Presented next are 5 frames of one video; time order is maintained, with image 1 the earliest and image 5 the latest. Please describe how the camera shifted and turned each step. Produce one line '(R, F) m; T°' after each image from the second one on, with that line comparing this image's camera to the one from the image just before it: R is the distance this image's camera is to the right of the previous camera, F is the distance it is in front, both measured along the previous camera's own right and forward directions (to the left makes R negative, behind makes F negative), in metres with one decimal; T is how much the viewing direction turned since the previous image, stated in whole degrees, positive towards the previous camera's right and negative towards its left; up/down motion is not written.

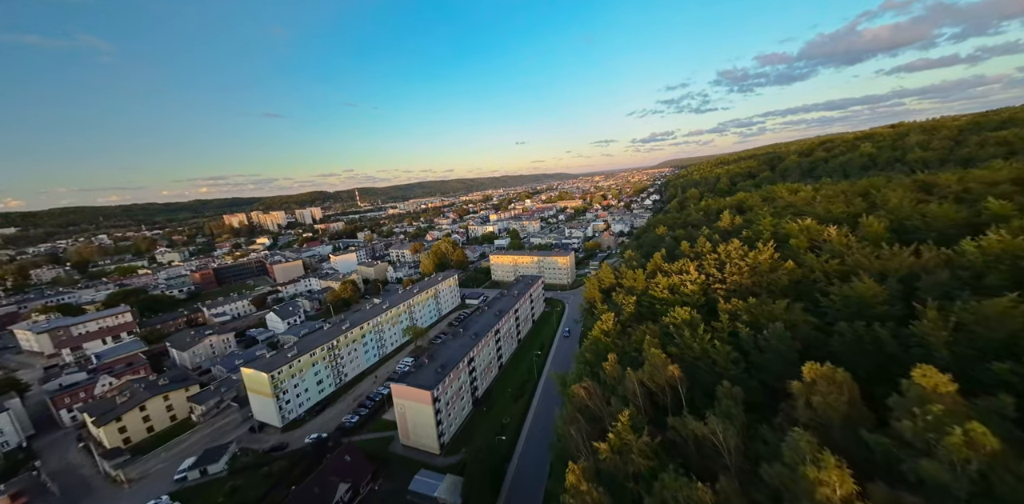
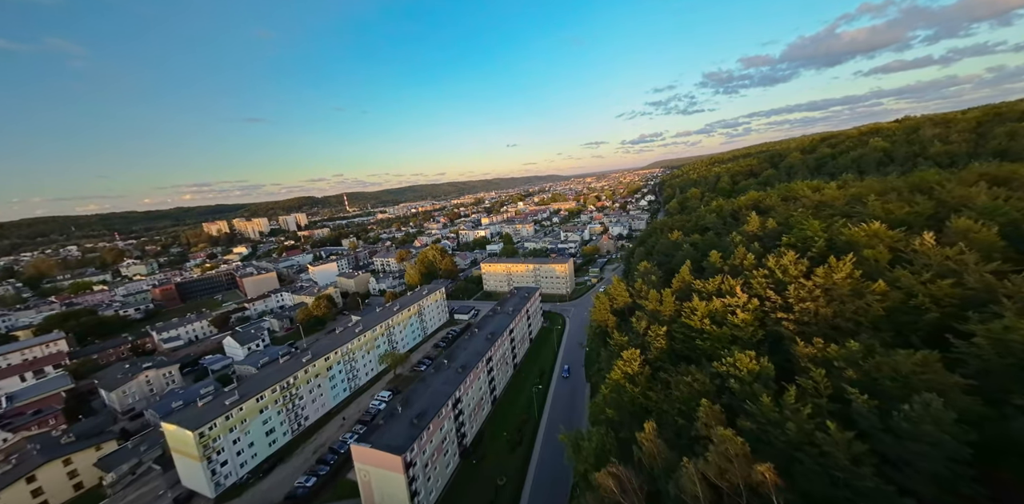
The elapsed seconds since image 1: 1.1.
(0.0, +4.2) m; +1°
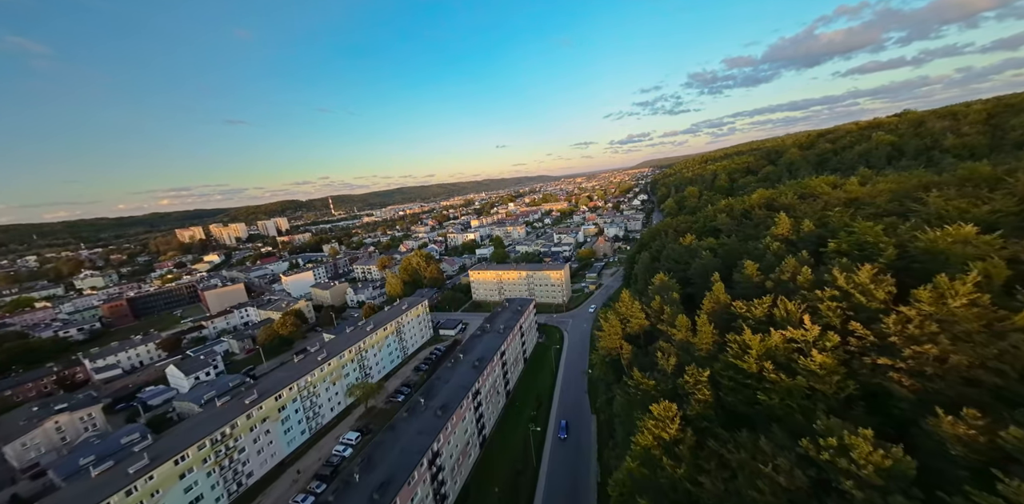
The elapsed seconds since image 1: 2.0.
(+0.1, +3.8) m; +2°
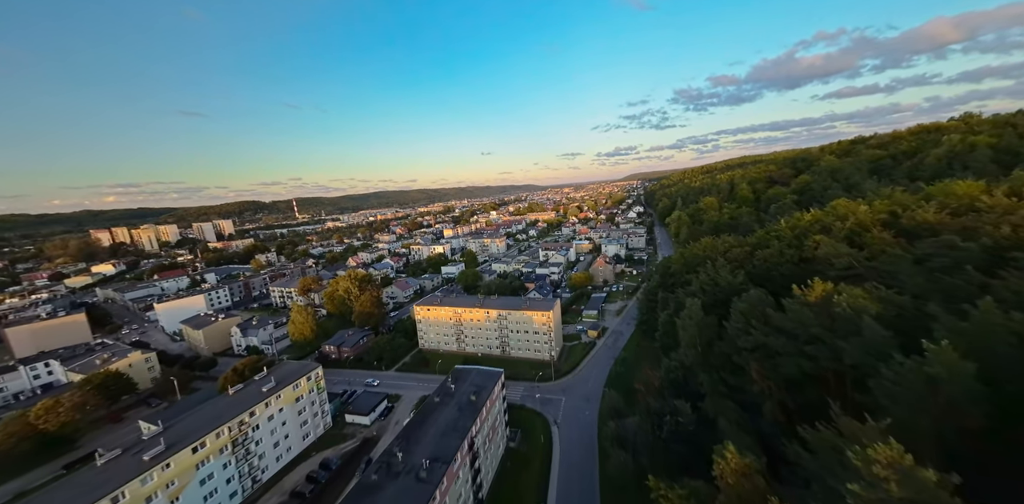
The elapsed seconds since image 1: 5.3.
(+1.6, +13.4) m; +2°
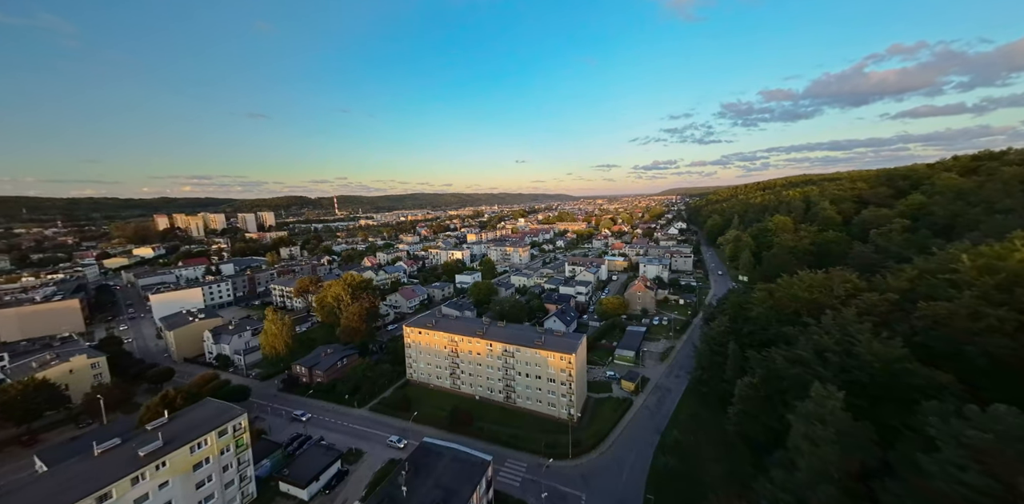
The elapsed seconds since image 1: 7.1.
(+0.9, +6.5) m; -6°
